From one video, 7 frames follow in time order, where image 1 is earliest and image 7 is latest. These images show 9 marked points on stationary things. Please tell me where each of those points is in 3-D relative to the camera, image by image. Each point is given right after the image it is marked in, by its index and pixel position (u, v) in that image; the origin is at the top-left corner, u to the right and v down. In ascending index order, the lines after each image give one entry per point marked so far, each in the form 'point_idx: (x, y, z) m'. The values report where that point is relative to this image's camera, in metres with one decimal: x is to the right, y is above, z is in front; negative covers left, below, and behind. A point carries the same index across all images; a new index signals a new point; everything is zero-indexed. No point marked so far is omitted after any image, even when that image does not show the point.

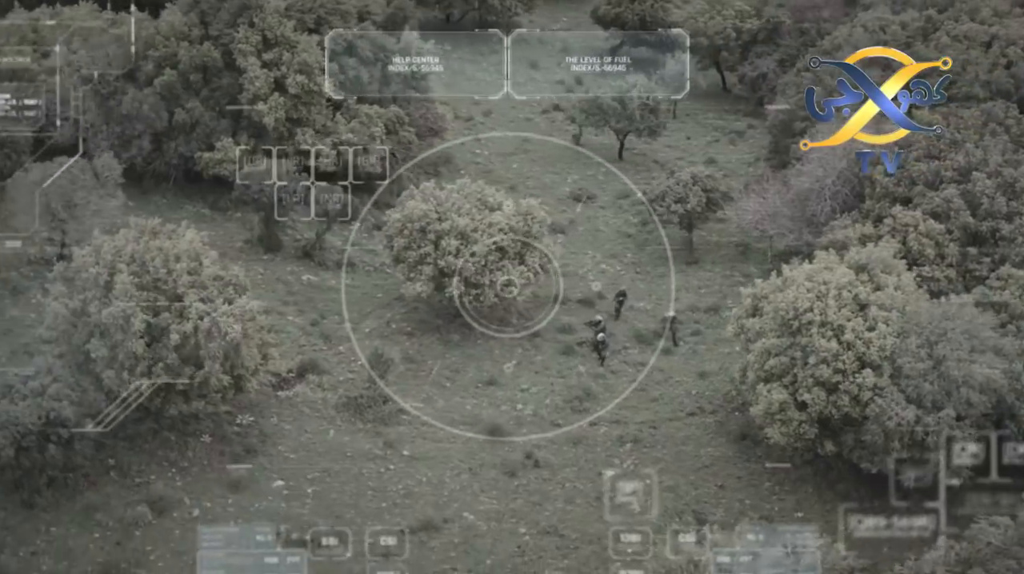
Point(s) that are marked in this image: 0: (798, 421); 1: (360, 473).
0: (+4.3, -2.0, +18.0) m
1: (-2.5, -3.1, +19.7) m
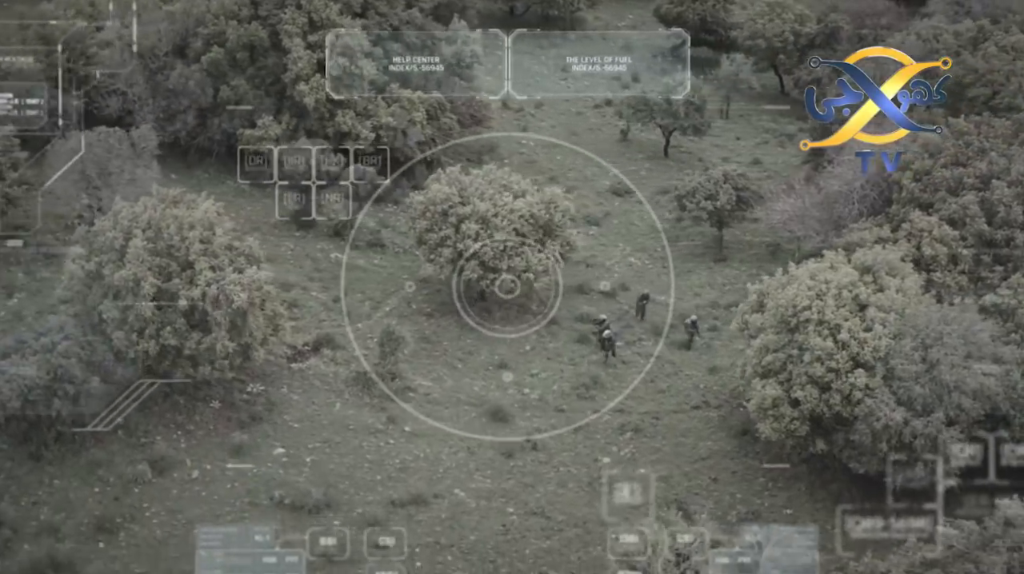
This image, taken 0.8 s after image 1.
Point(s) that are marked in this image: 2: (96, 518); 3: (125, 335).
0: (+4.2, -2.0, +17.9) m
1: (-2.5, -2.7, +20.1) m
2: (-6.3, -3.5, +17.9) m
3: (-6.4, -0.8, +19.5) m
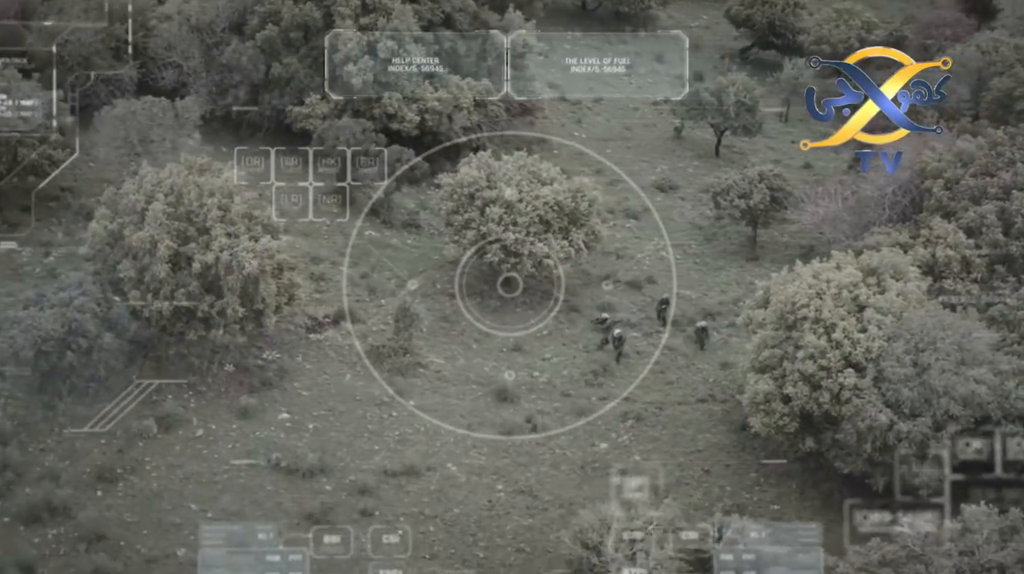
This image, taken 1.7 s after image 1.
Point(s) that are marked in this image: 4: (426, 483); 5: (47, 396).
0: (+4.0, -1.9, +17.9) m
1: (-2.6, -2.2, +20.6) m
2: (-6.5, -2.8, +18.6) m
3: (-6.3, -0.1, +20.2) m
4: (-1.4, -3.1, +18.9) m
5: (-7.7, -1.8, +19.7) m
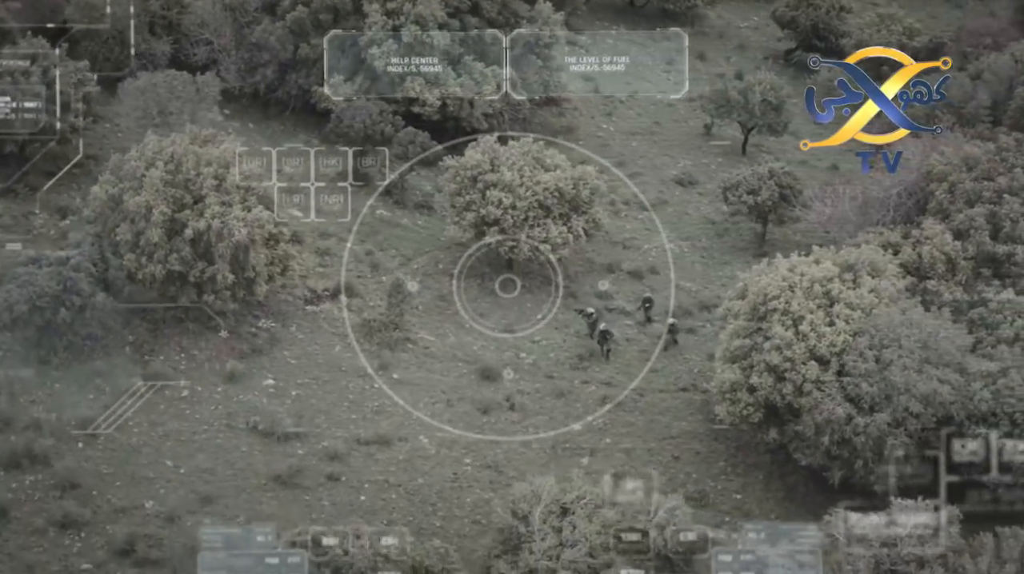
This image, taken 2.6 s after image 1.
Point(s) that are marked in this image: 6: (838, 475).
0: (+3.5, -1.8, +18.1) m
1: (-2.9, -1.8, +21.0) m
2: (-7.0, -2.2, +19.3) m
3: (-6.6, +0.5, +20.9) m
4: (-1.9, -2.7, +19.3) m
5: (-8.0, -1.1, +20.5) m
6: (+4.7, -2.7, +17.3) m
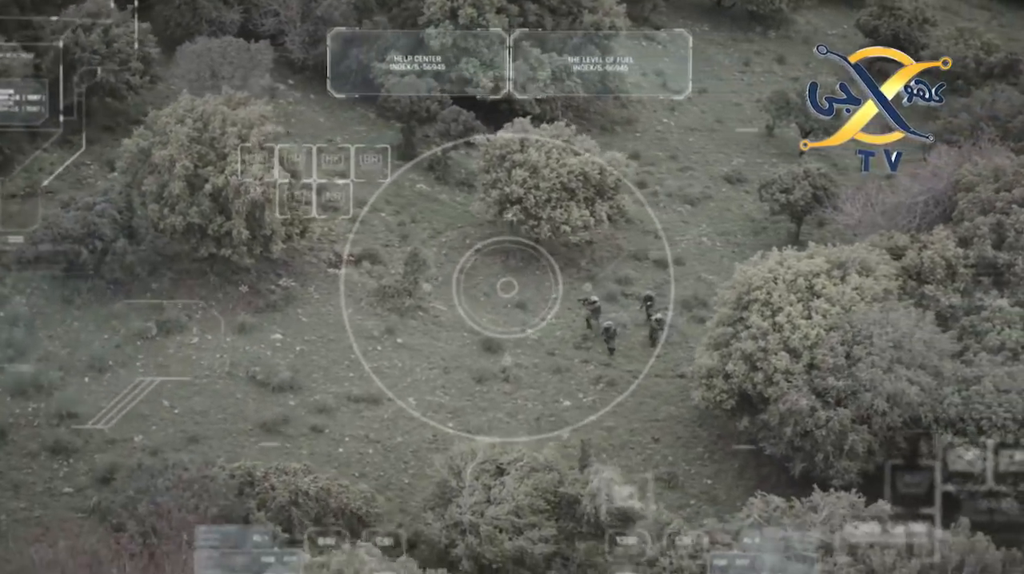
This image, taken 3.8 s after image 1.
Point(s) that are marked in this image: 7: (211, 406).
0: (+3.2, -1.6, +18.4) m
1: (-3.0, -1.1, +21.8) m
2: (-7.2, -1.2, +20.5) m
3: (-6.5, +1.4, +21.9) m
4: (-2.1, -2.1, +20.0) m
5: (-8.1, 0.0, +21.7) m
6: (+4.2, -2.6, +17.5) m
7: (-4.9, -2.0, +19.7) m
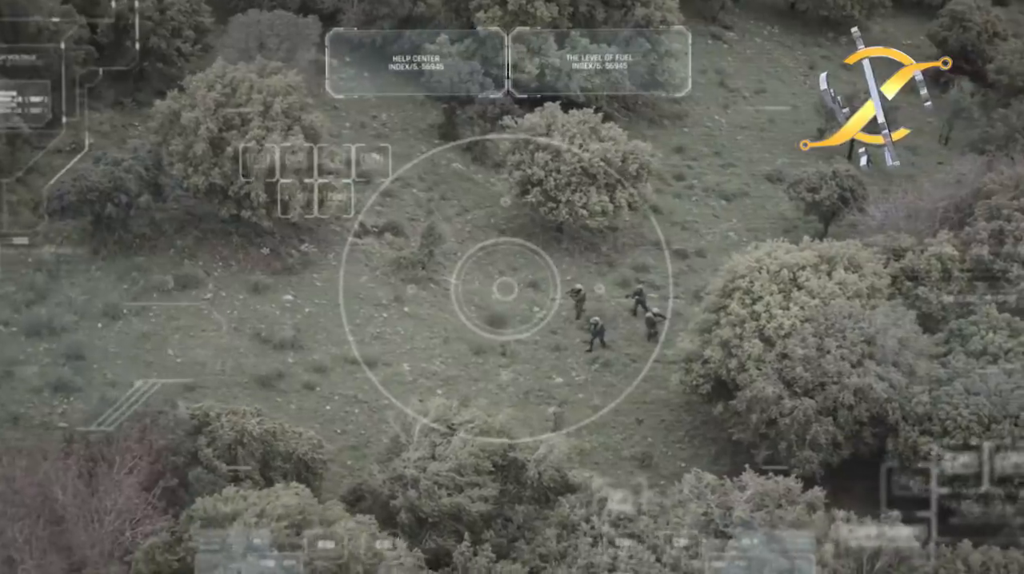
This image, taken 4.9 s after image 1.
0: (+2.9, -1.4, +18.7) m
1: (-3.0, -0.5, +22.6) m
2: (-7.3, -0.3, +21.6) m
3: (-6.3, +2.3, +22.9) m
4: (-2.3, -1.5, +20.8) m
5: (-8.0, +0.9, +22.8) m
6: (+3.8, -2.5, +17.7) m
7: (-5.1, -1.2, +20.6) m
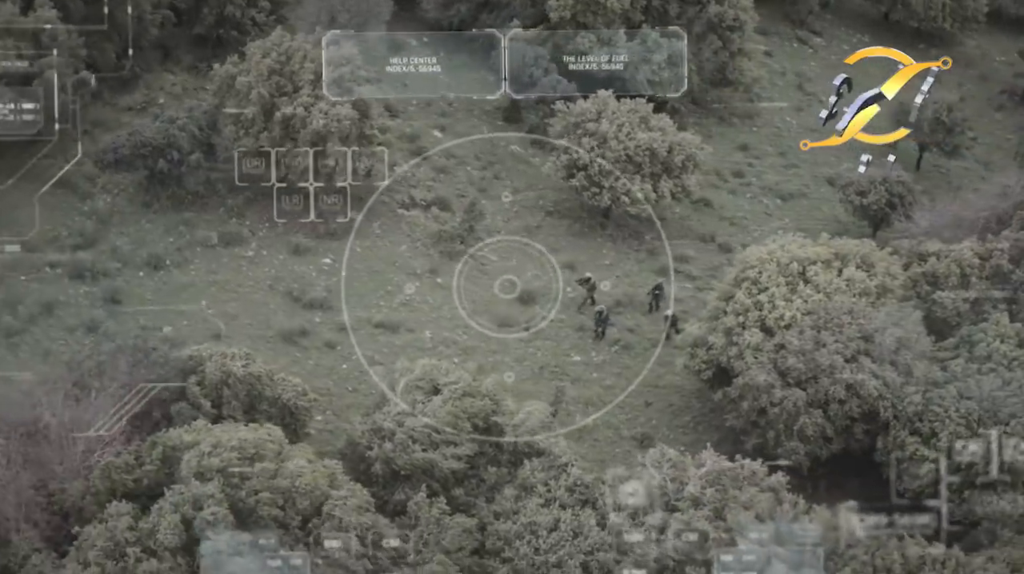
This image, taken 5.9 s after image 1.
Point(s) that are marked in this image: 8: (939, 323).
0: (+3.0, -1.2, +19.0) m
1: (-2.5, +0.2, +23.4) m
2: (-6.8, +0.6, +22.7) m
3: (-5.5, +3.1, +24.0) m
4: (-2.0, -1.0, +21.5) m
5: (-7.3, +1.9, +24.1) m
6: (+3.7, -2.3, +18.0) m
7: (-4.8, -0.5, +21.6) m
8: (+7.0, -0.6, +19.7) m
